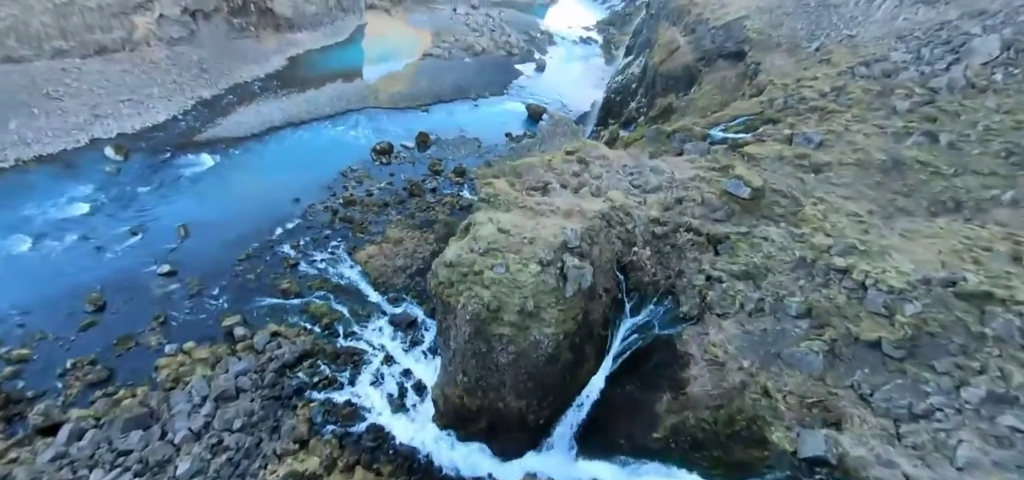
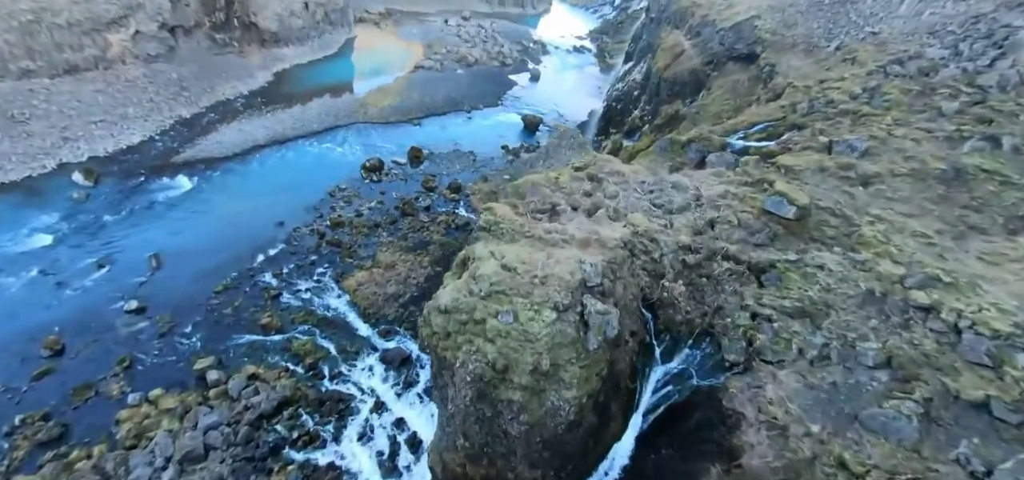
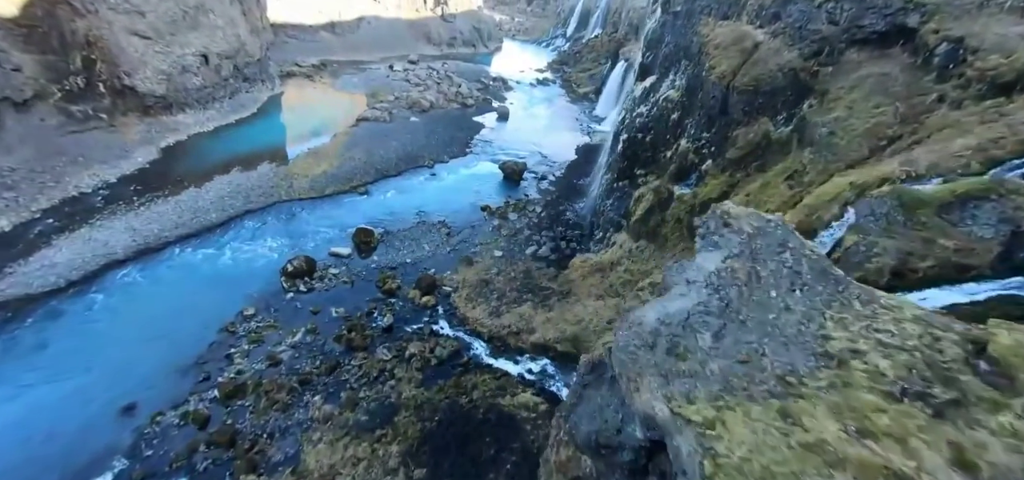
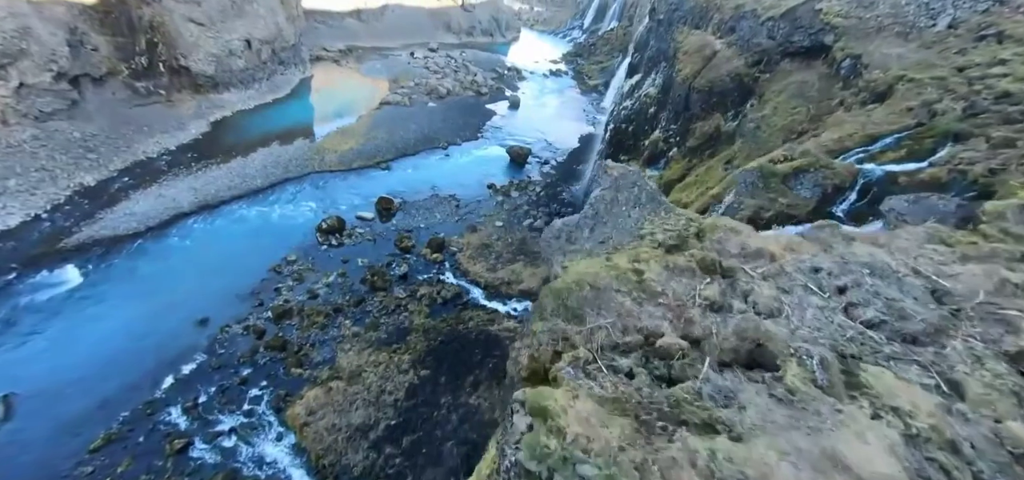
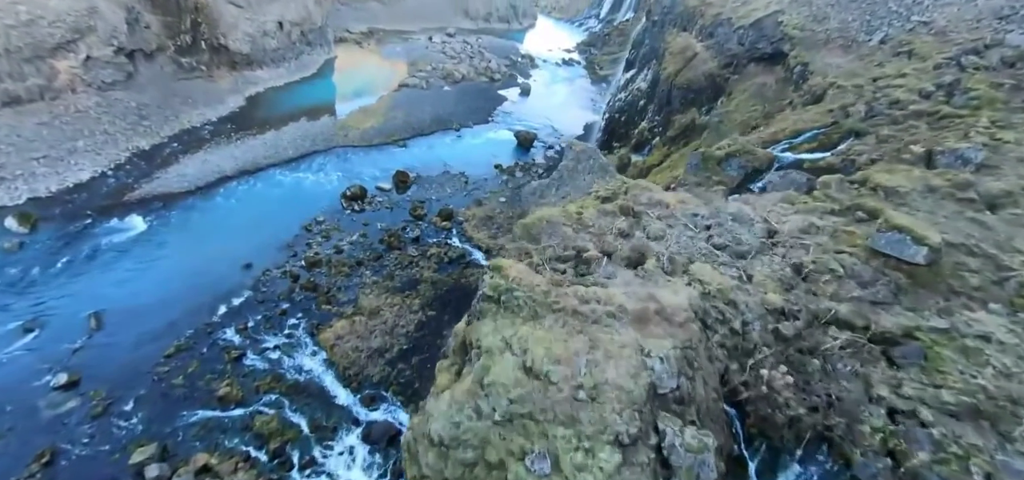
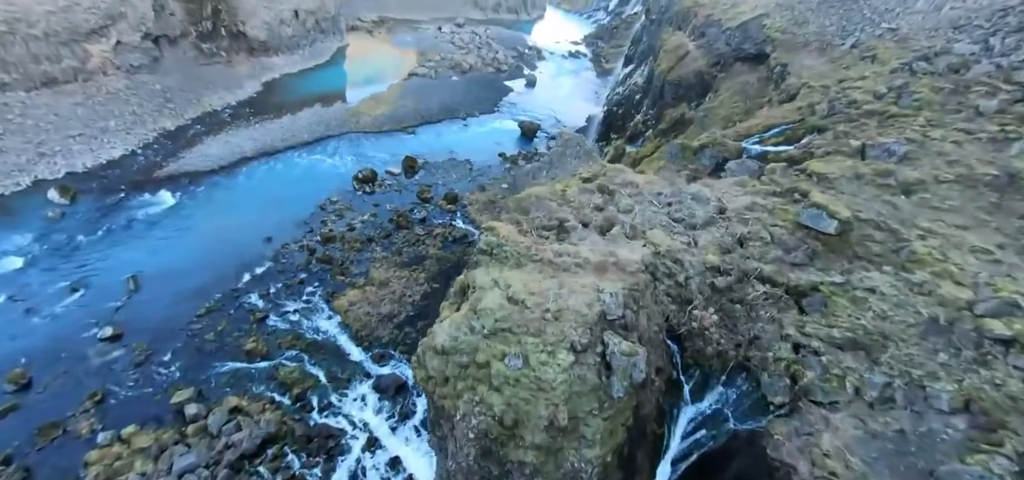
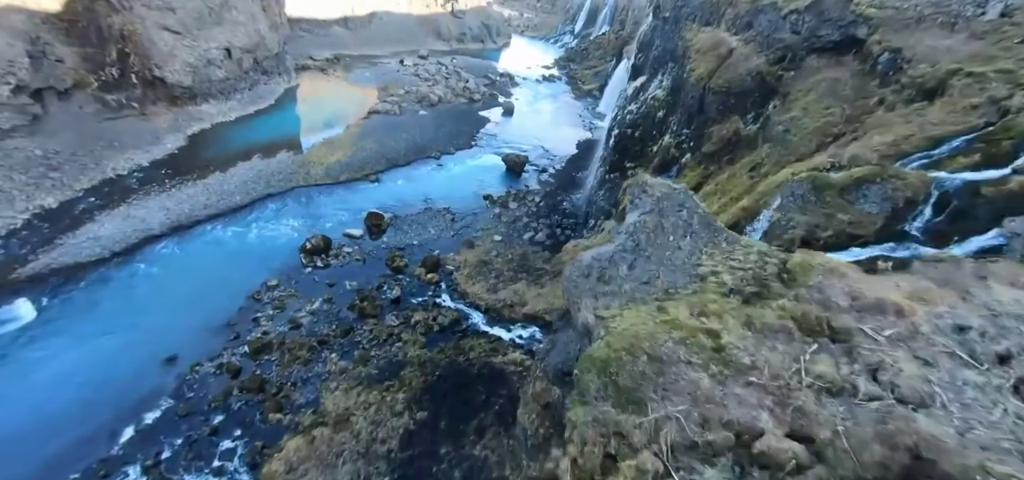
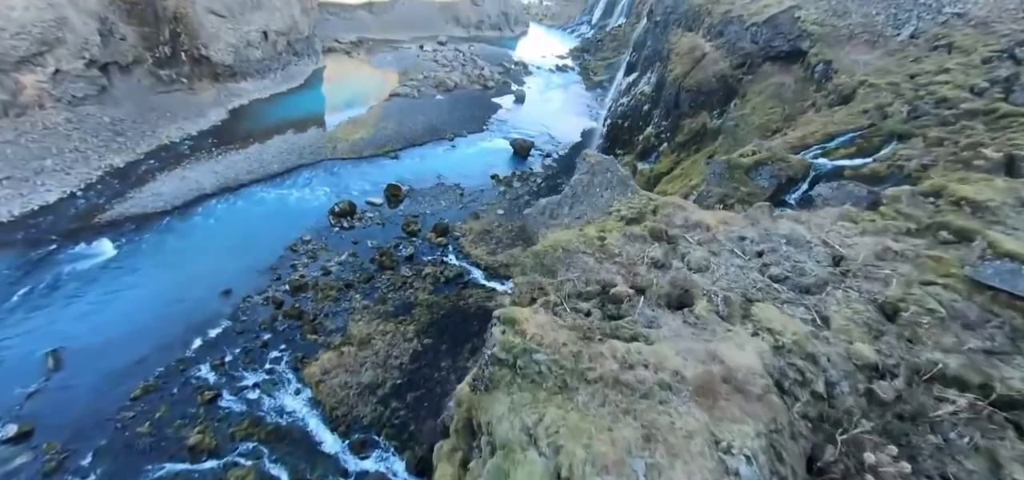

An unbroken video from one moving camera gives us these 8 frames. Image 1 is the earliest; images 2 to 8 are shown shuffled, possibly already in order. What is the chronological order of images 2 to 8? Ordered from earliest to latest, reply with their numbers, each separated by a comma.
2, 6, 5, 8, 4, 7, 3
